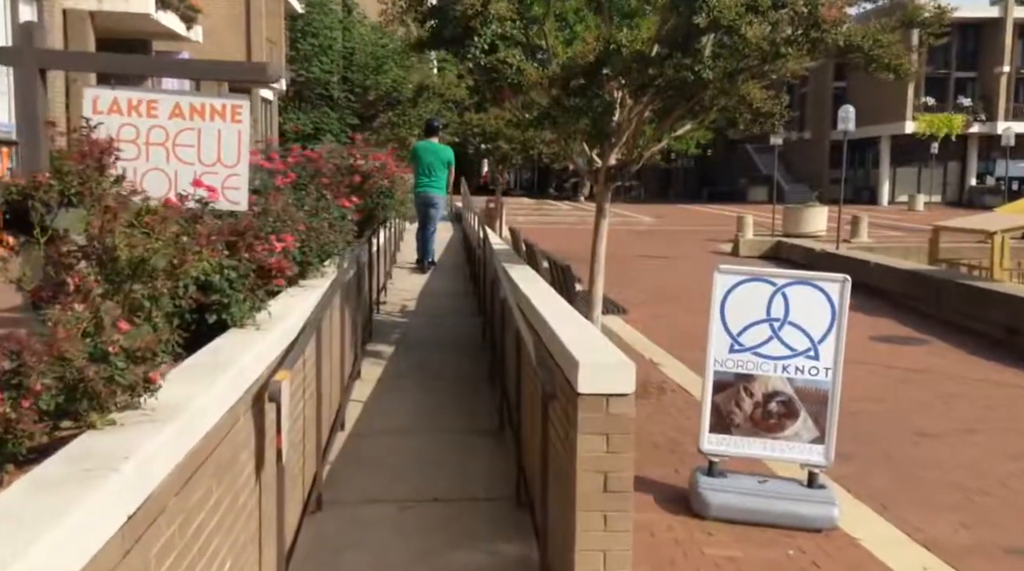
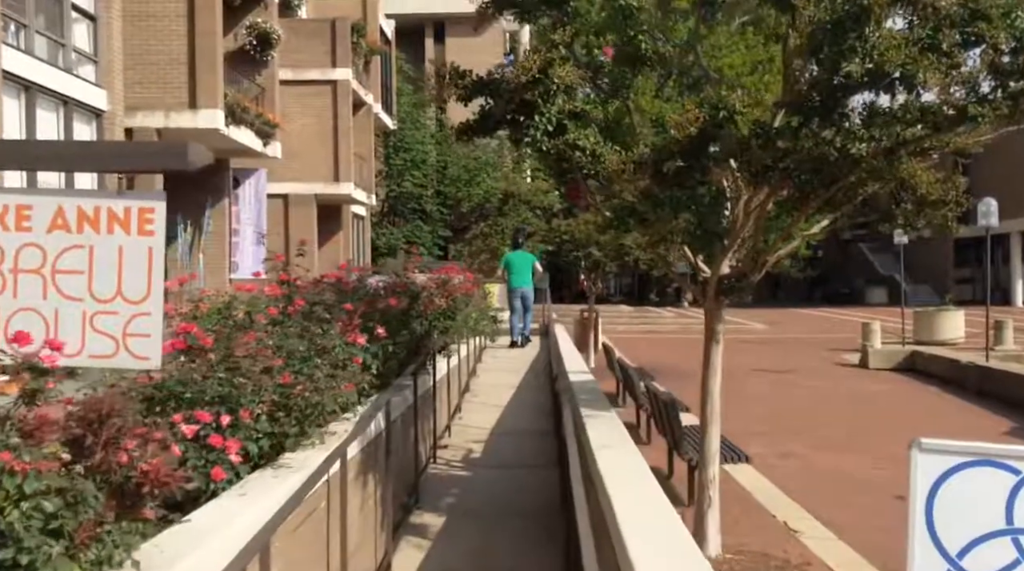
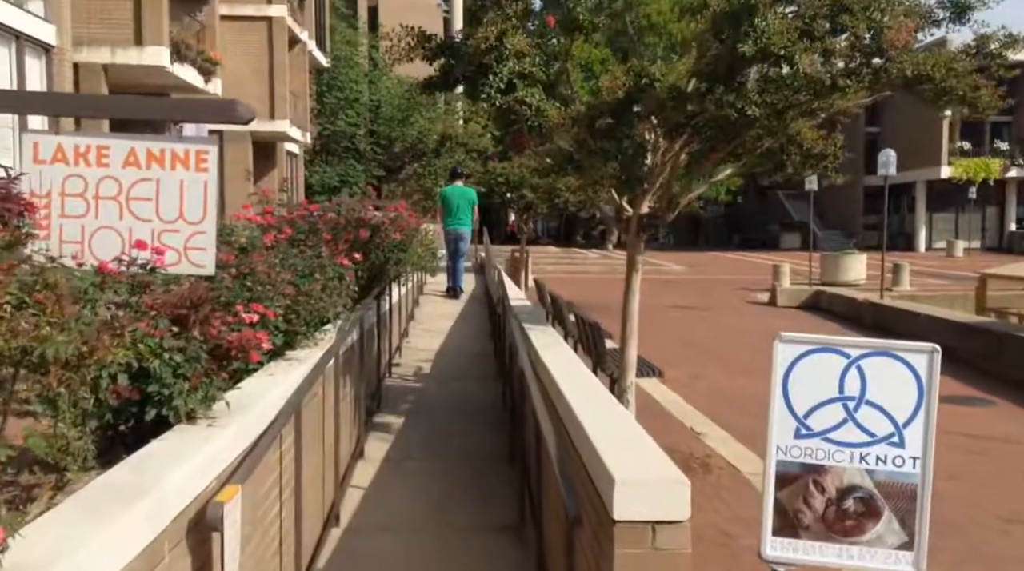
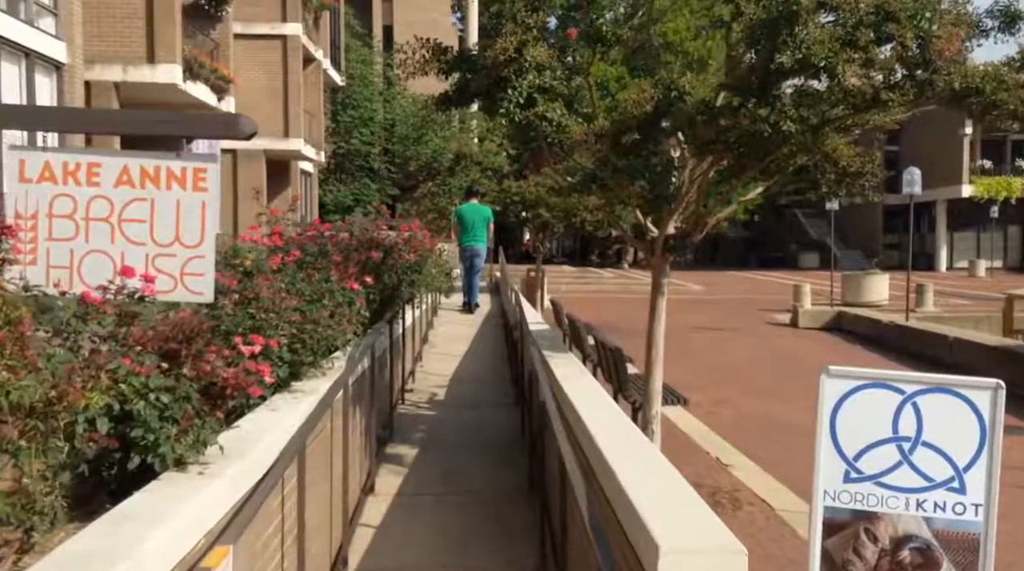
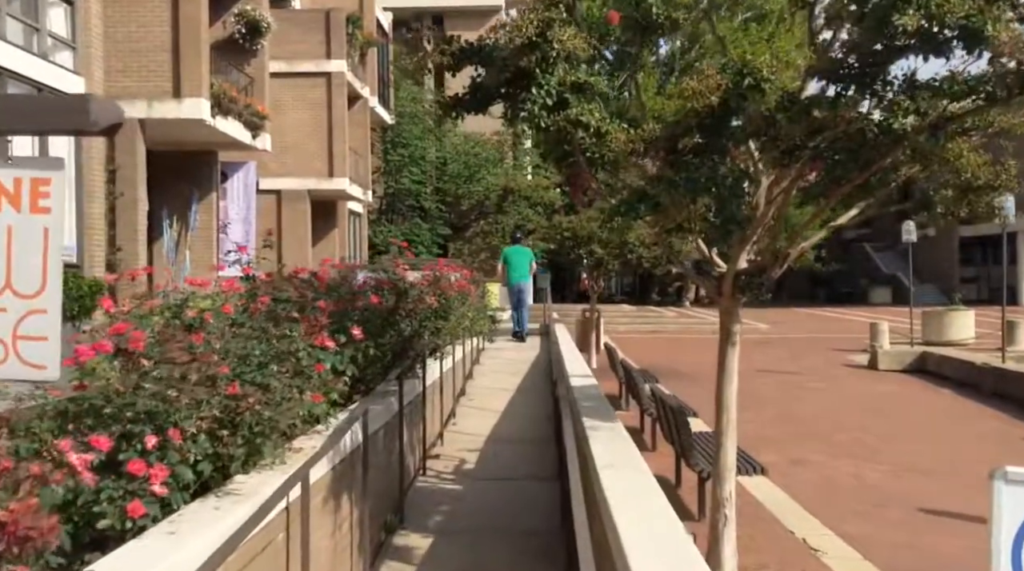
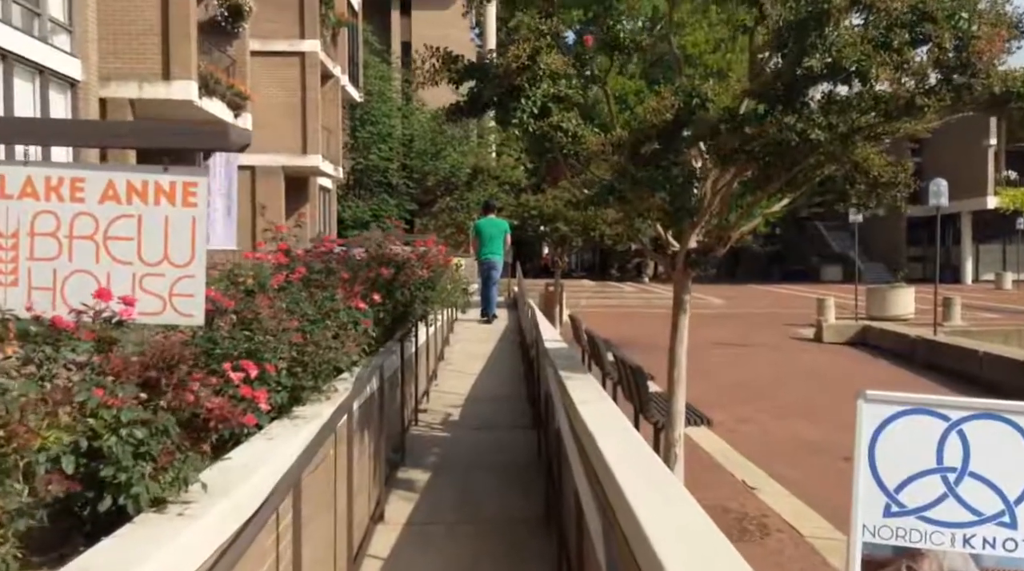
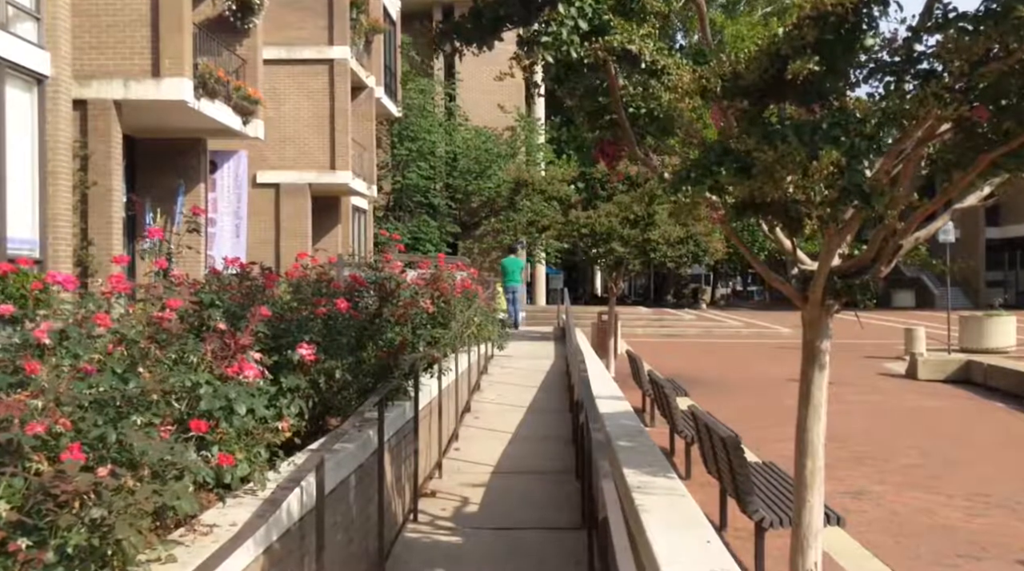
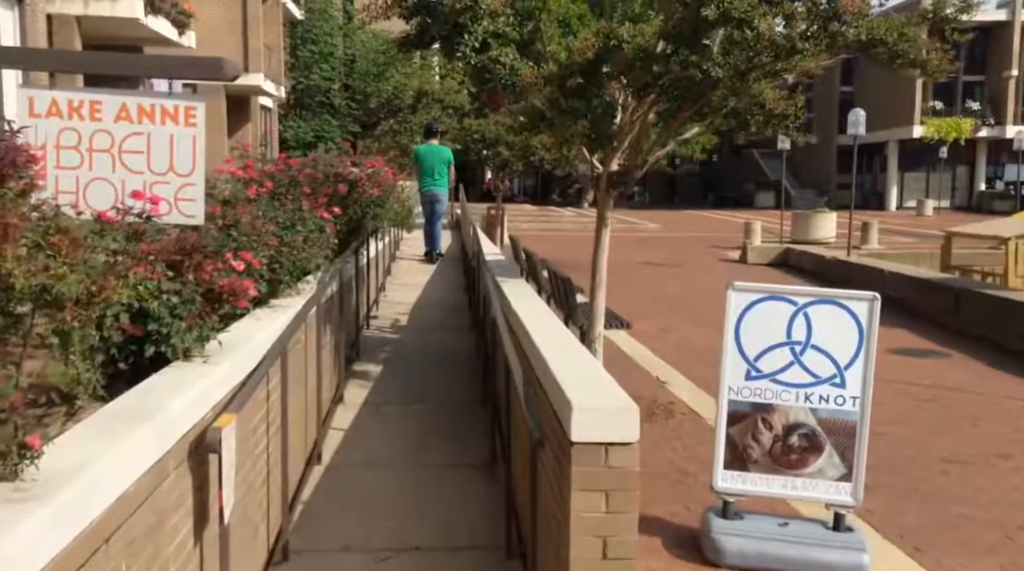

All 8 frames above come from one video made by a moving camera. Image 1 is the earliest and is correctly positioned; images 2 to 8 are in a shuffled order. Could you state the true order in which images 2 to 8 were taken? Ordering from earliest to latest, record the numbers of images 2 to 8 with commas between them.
8, 3, 4, 6, 2, 5, 7
